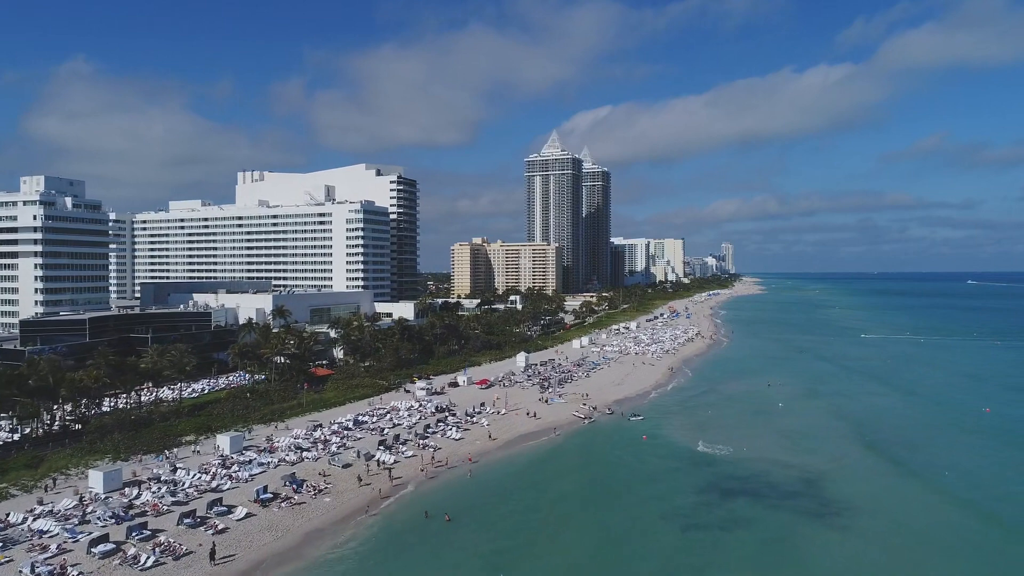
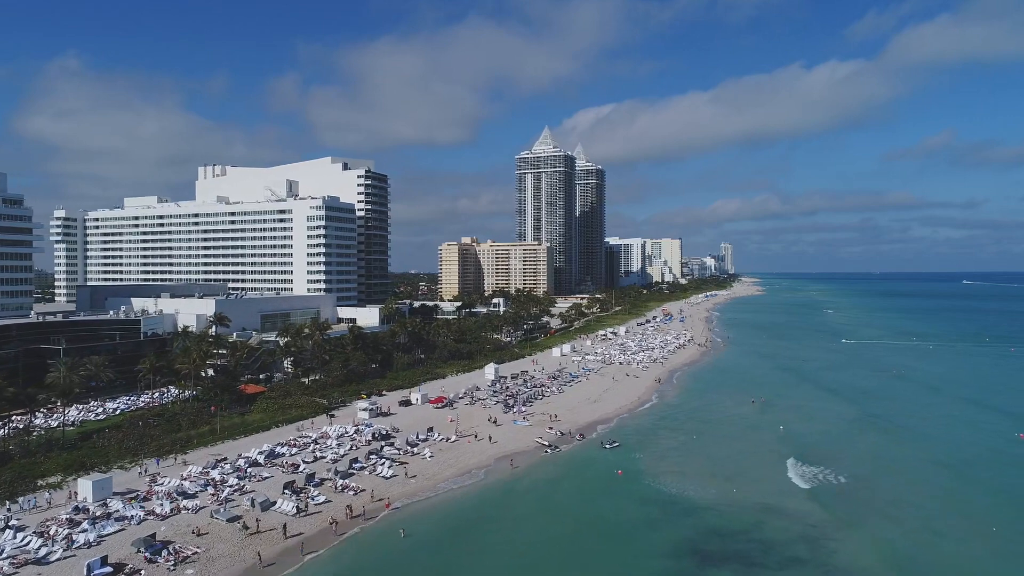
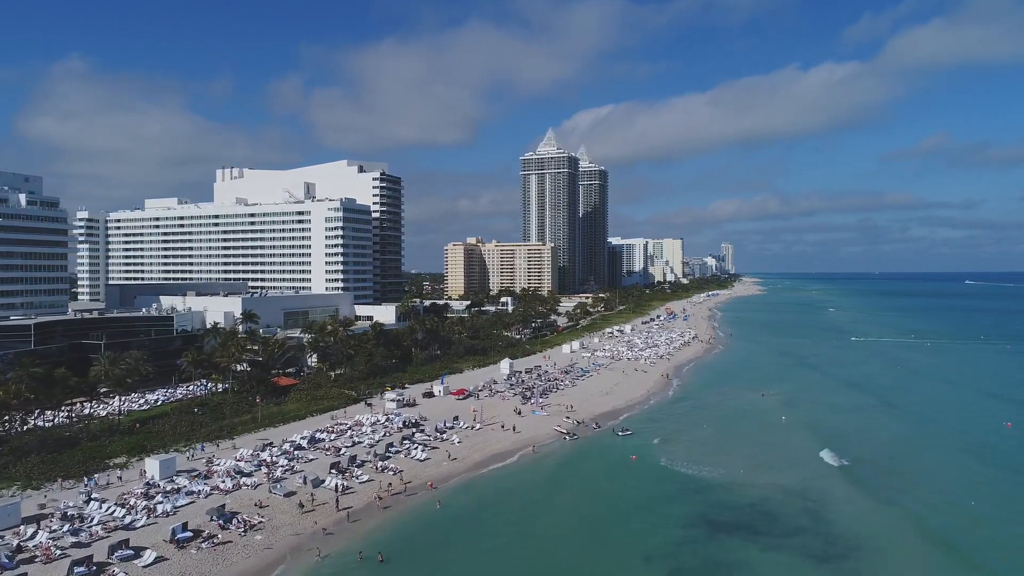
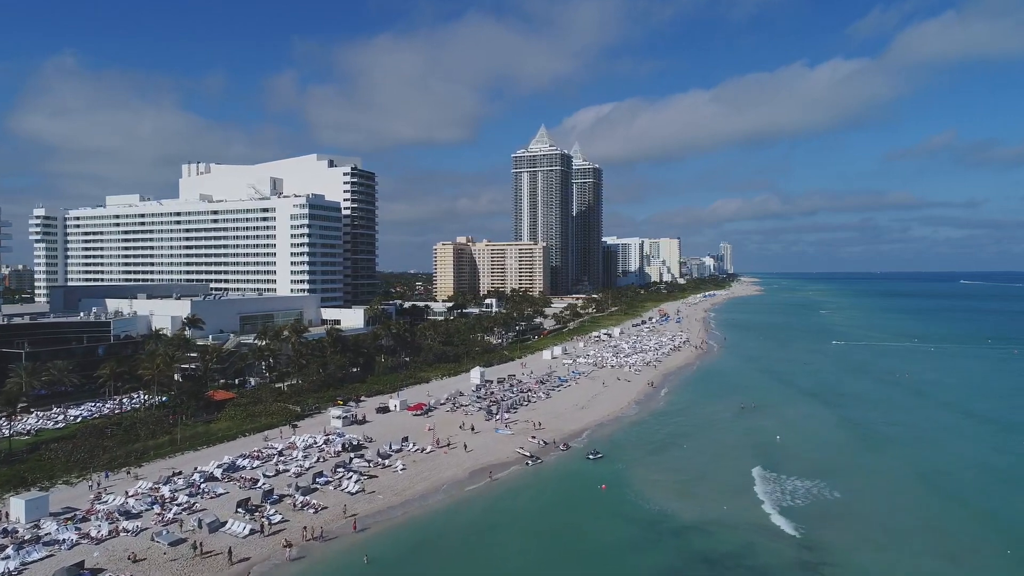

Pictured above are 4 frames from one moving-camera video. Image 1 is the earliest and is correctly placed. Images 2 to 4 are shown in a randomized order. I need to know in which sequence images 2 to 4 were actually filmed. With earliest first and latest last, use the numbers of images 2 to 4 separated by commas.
3, 2, 4
